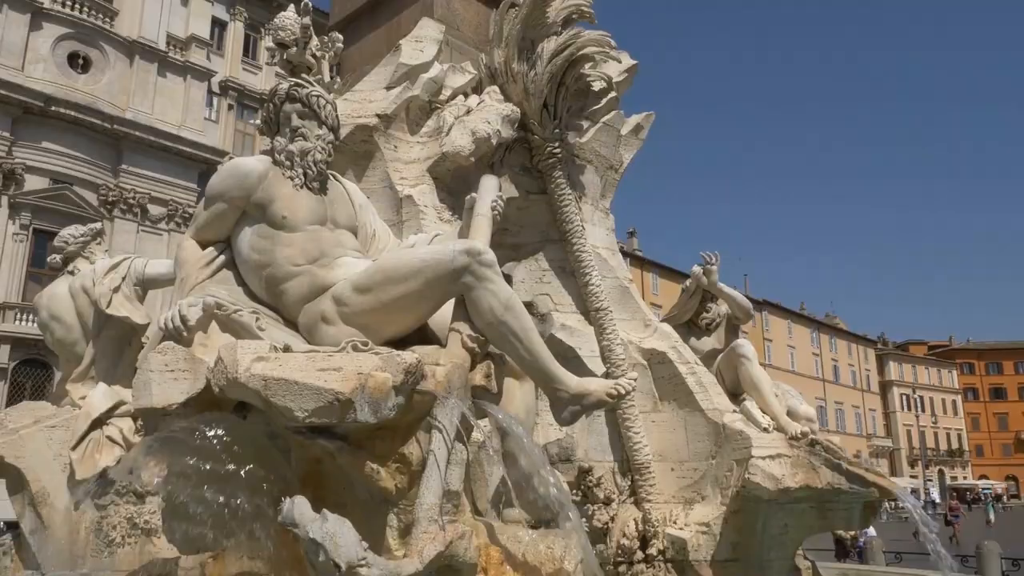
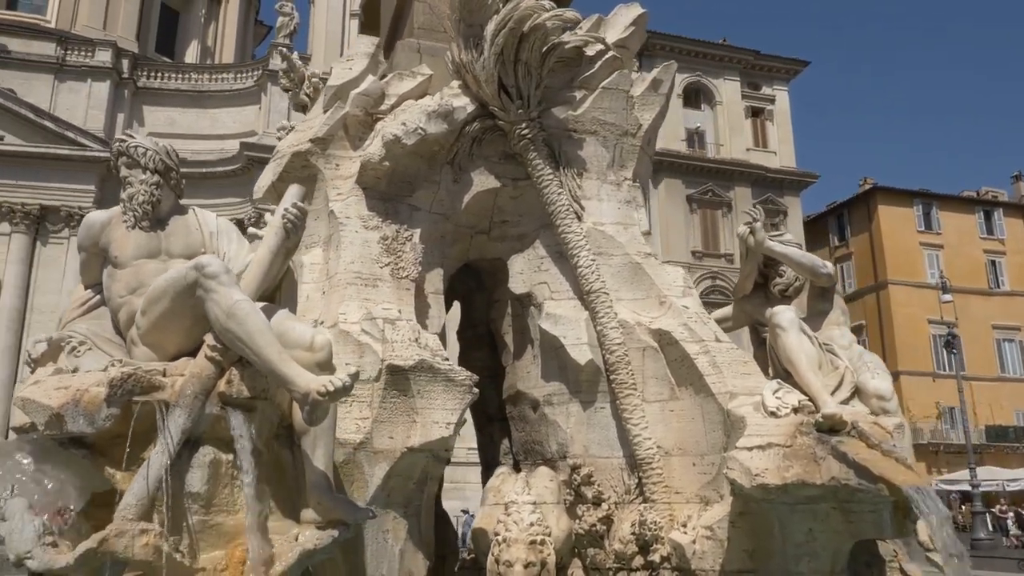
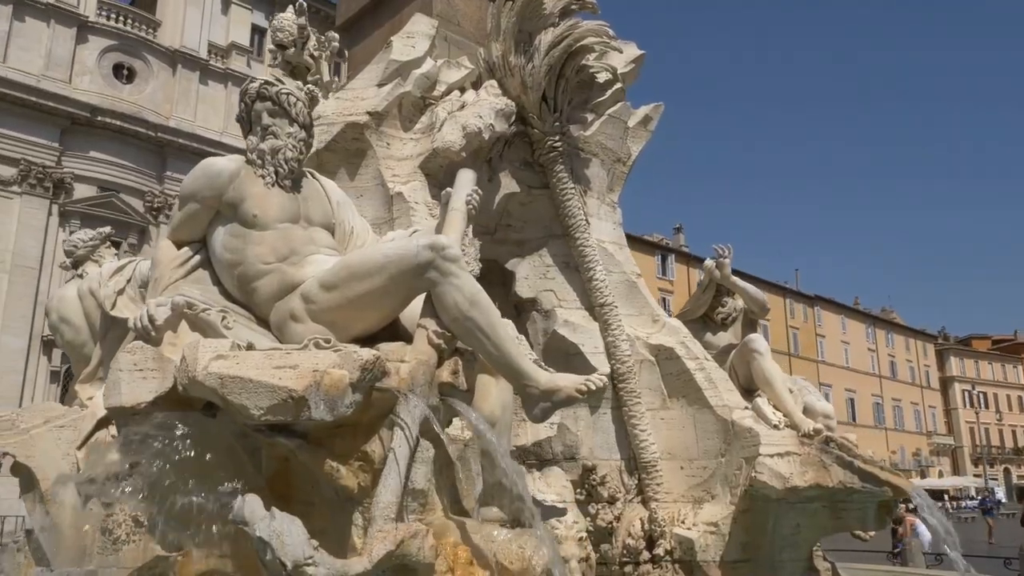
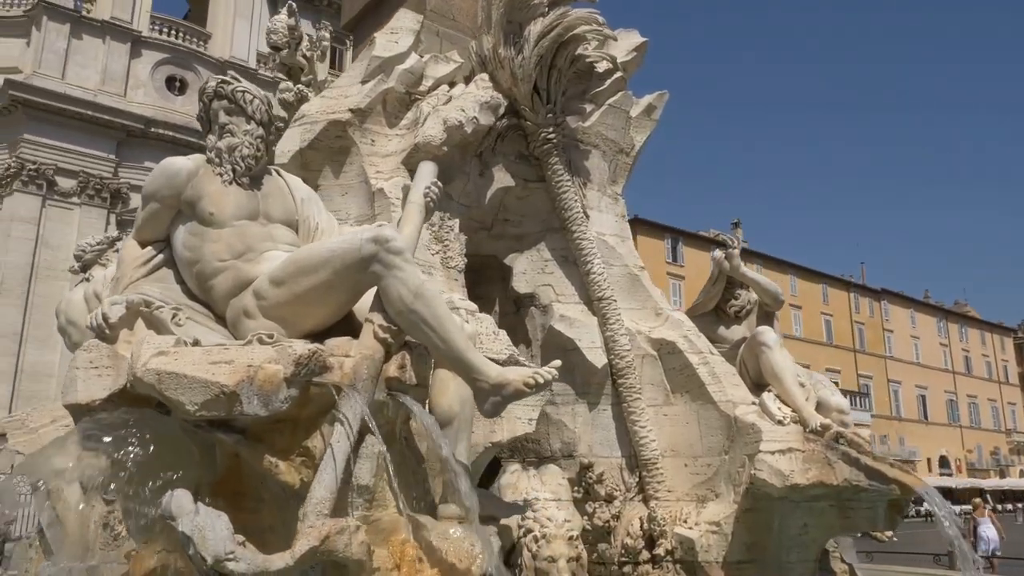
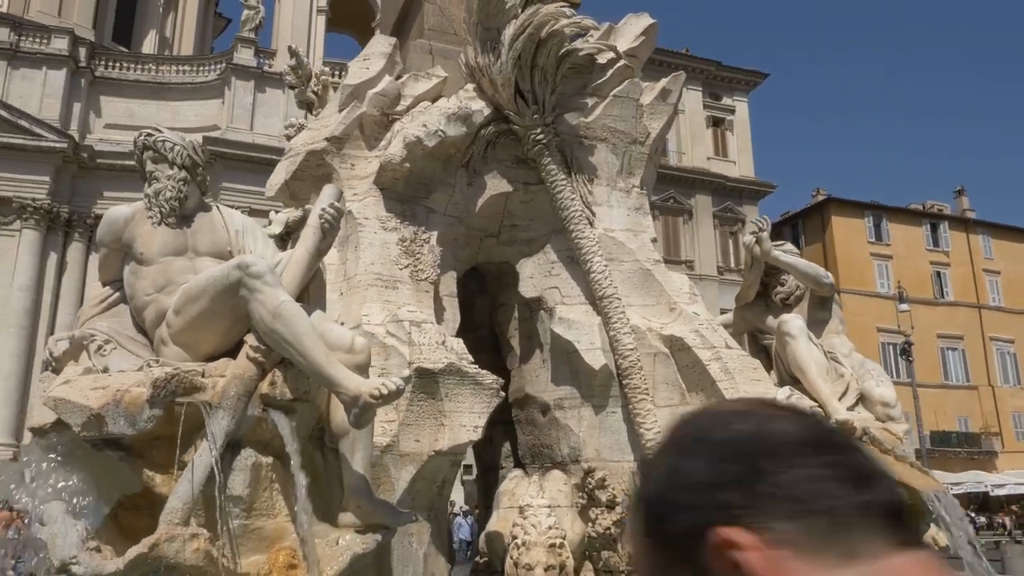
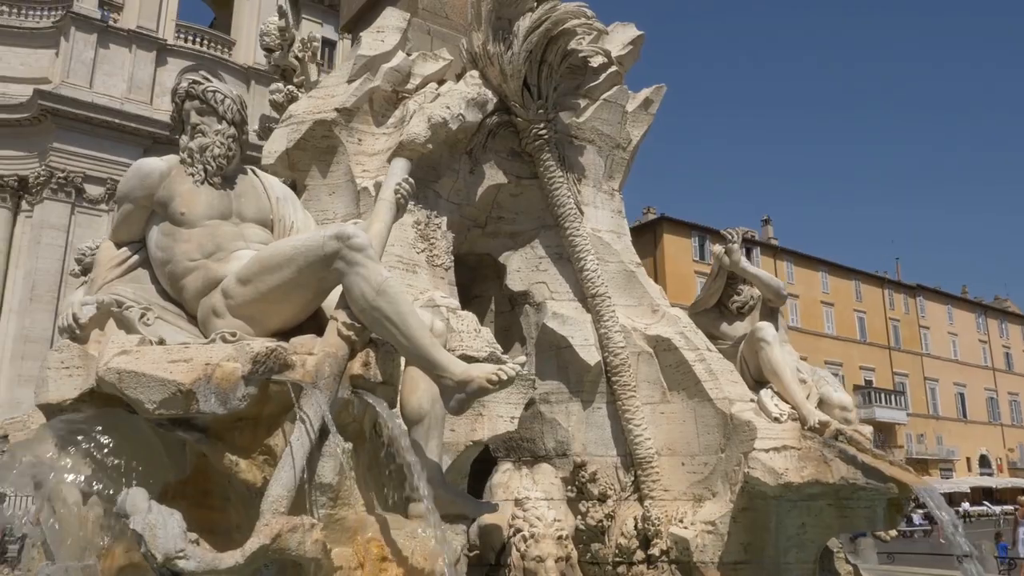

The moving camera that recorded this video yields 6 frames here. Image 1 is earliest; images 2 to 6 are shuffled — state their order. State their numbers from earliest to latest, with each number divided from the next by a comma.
3, 4, 6, 5, 2
